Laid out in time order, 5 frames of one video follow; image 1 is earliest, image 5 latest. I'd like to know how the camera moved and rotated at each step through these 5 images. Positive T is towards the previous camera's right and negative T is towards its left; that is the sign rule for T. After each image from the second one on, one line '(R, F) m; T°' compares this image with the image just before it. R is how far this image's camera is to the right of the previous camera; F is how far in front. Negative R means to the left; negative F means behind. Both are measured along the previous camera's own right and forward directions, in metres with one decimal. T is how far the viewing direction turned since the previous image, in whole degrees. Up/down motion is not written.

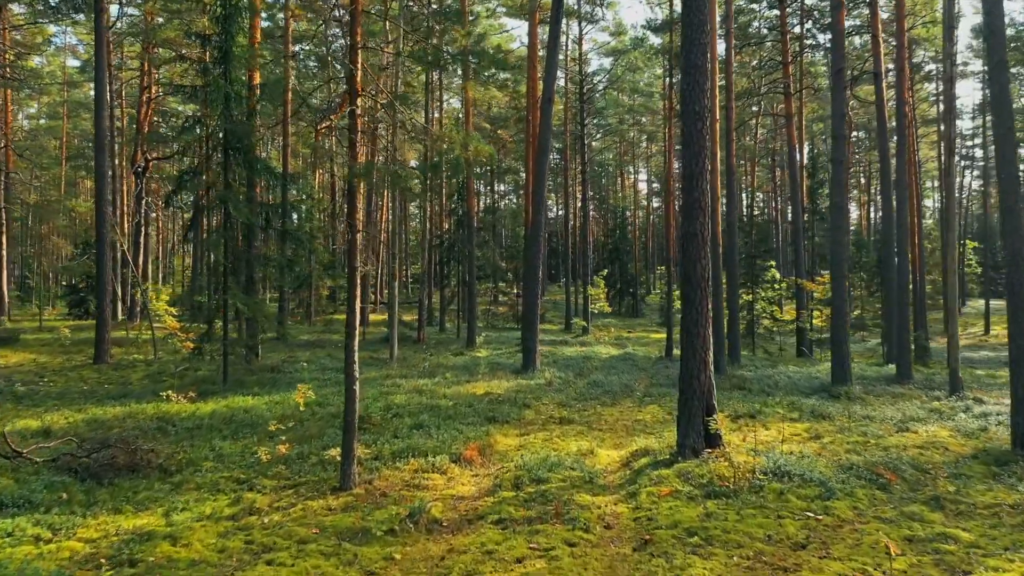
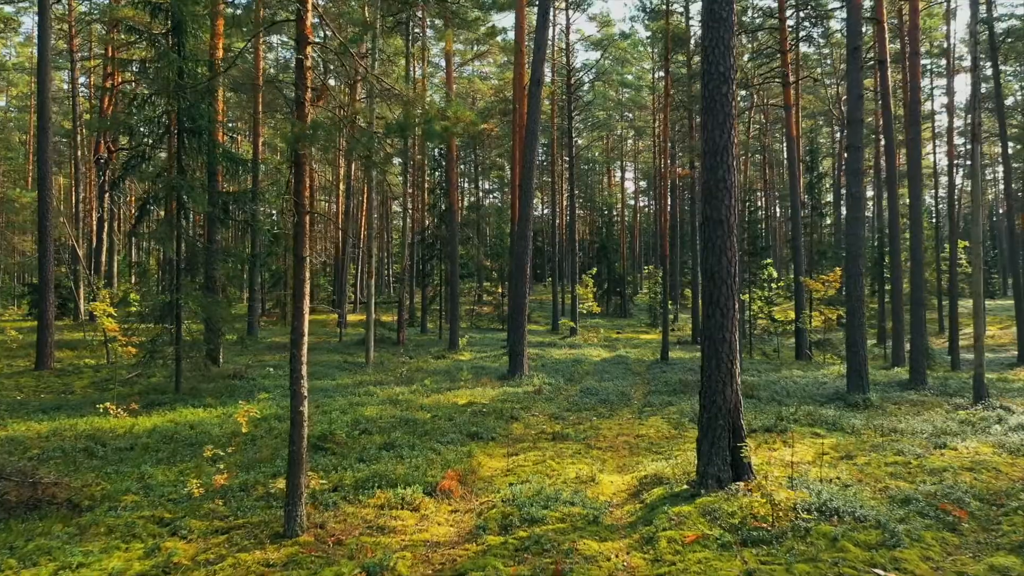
(0.0, +1.3) m; +1°
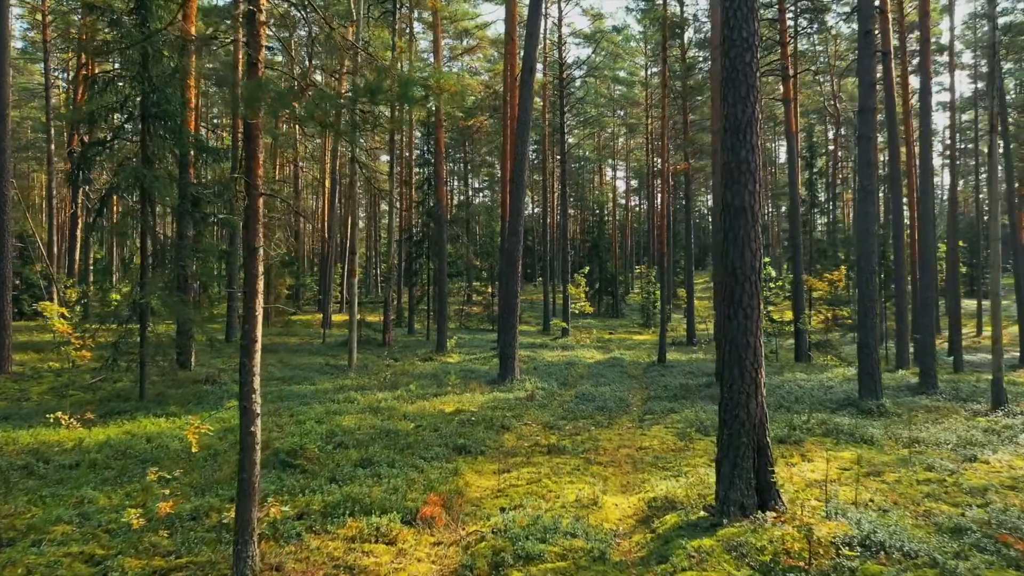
(0.0, +0.8) m; +1°
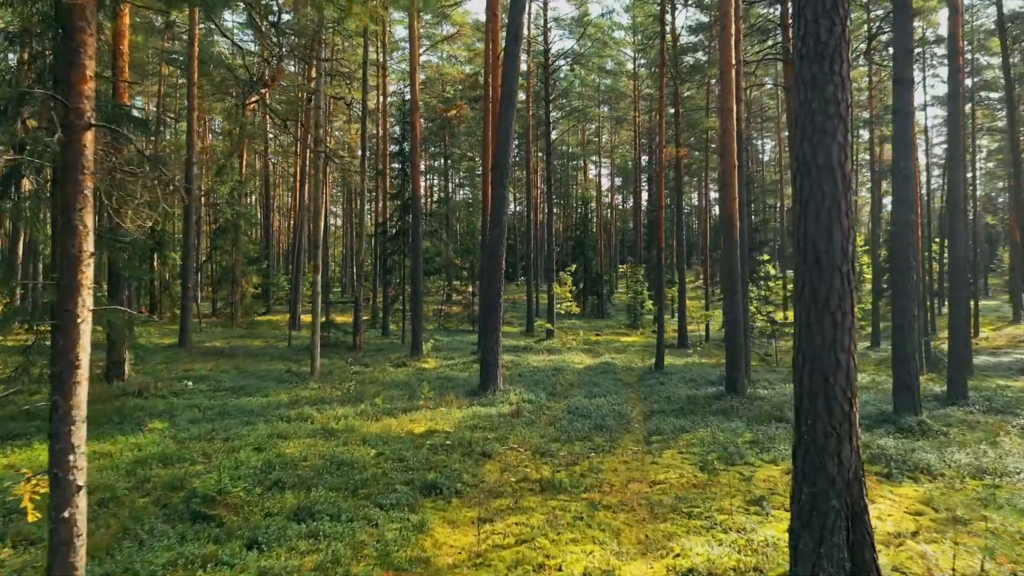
(0.0, +1.7) m; +1°
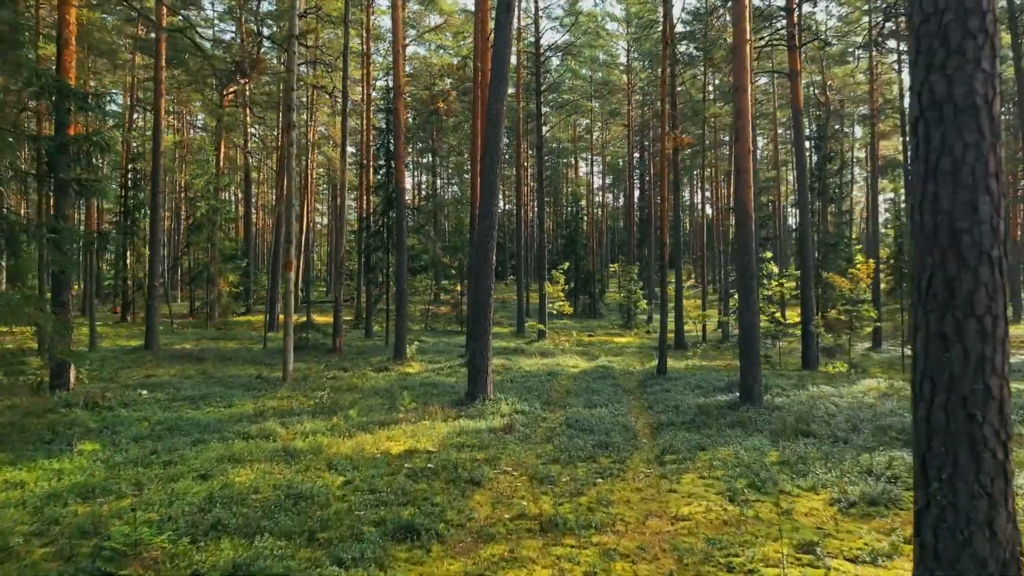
(0.0, +1.2) m; +1°
